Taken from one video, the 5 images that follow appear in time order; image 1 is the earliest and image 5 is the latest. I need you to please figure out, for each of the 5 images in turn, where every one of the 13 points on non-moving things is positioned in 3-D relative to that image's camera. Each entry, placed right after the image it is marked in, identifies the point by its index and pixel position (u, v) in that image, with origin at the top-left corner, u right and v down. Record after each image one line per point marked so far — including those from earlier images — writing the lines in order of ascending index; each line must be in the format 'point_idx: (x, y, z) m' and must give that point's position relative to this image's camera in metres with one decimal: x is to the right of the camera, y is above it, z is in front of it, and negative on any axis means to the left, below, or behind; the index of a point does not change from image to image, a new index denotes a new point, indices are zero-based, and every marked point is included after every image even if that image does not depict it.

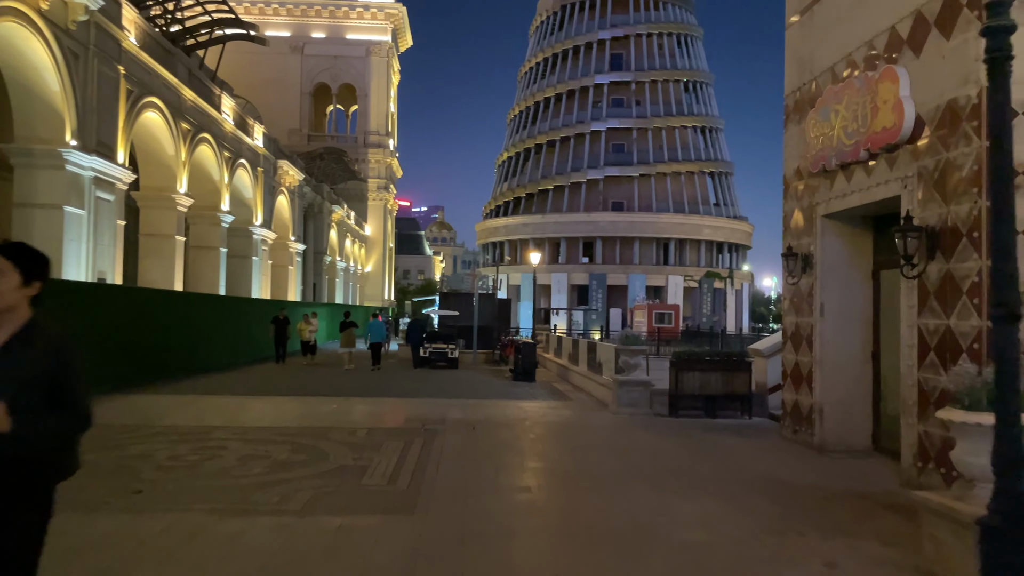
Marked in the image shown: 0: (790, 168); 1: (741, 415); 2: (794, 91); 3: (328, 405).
0: (+3.8, +1.6, +11.0) m
1: (+3.7, -2.0, +13.1) m
2: (+3.8, +2.7, +11.1) m
3: (-3.1, -2.0, +13.8) m
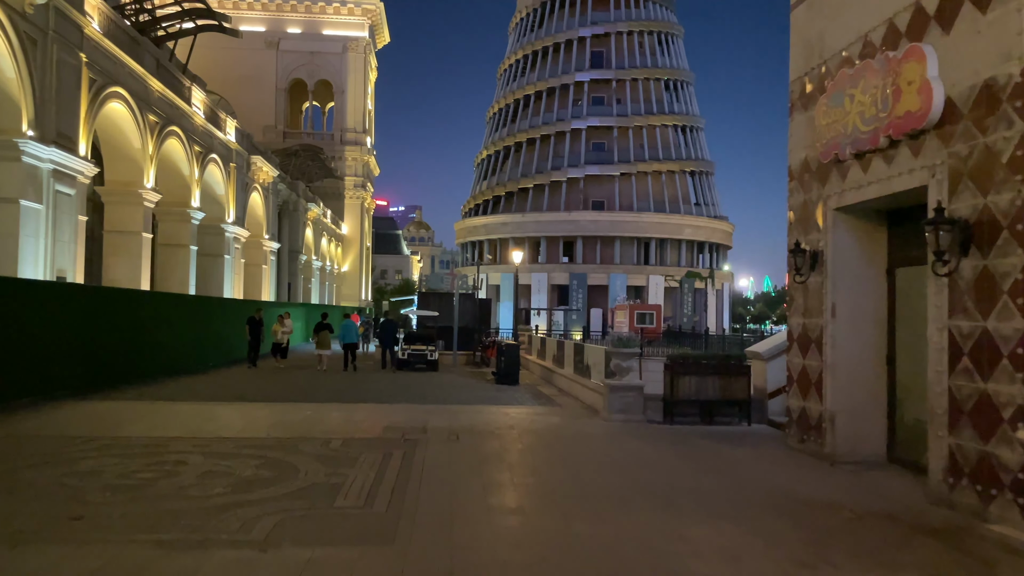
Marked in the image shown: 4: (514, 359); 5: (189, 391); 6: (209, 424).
0: (+3.6, +1.6, +10.3) m
1: (+3.5, -2.0, +12.4) m
2: (+3.7, +2.7, +10.4) m
3: (-3.4, -2.0, +12.9) m
4: (0.0, -1.7, +19.6) m
5: (-6.4, -2.0, +16.1) m
6: (-4.4, -1.9, +11.7) m
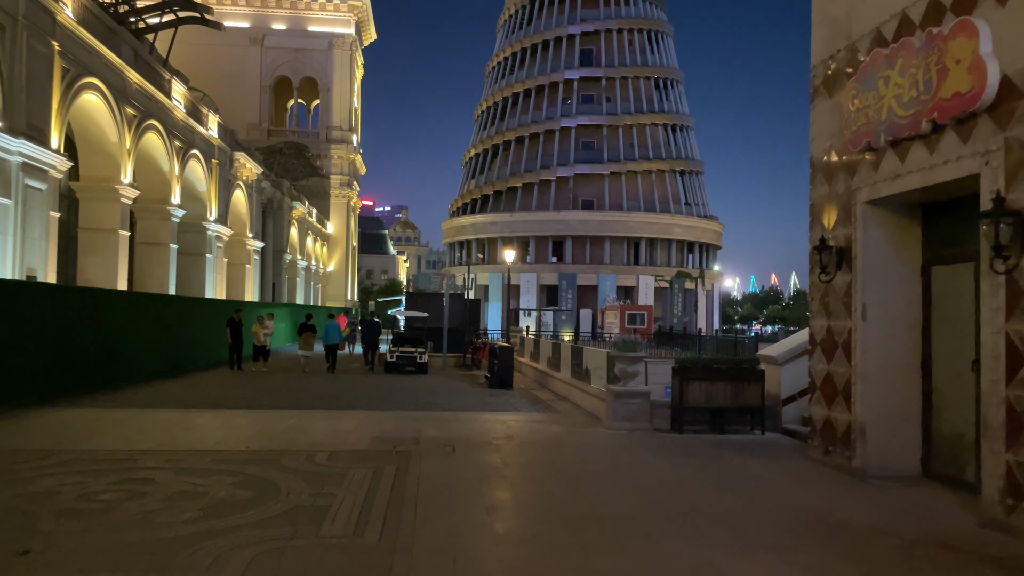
0: (+3.6, +1.6, +9.6) m
1: (+3.4, -2.0, +11.7) m
2: (+3.7, +2.7, +9.6) m
3: (-3.4, -2.0, +12.1) m
4: (-0.1, -1.7, +18.8) m
5: (-6.5, -2.0, +15.2) m
6: (-4.4, -1.9, +10.8) m
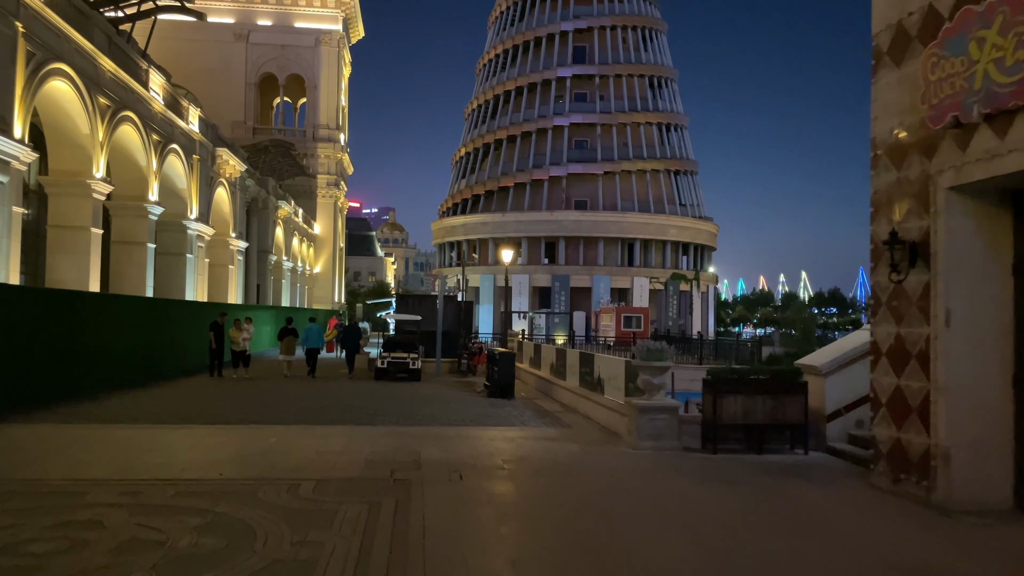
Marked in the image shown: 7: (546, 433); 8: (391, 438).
0: (+3.8, +1.6, +8.3) m
1: (+3.6, -2.1, +10.4) m
2: (+3.9, +2.7, +8.4) m
3: (-3.3, -2.0, +10.7) m
4: (-0.1, -1.8, +17.4) m
5: (-6.4, -2.1, +13.7) m
6: (-4.2, -1.9, +9.4) m
7: (+0.5, -2.1, +12.0) m
8: (-1.6, -2.0, +11.0) m
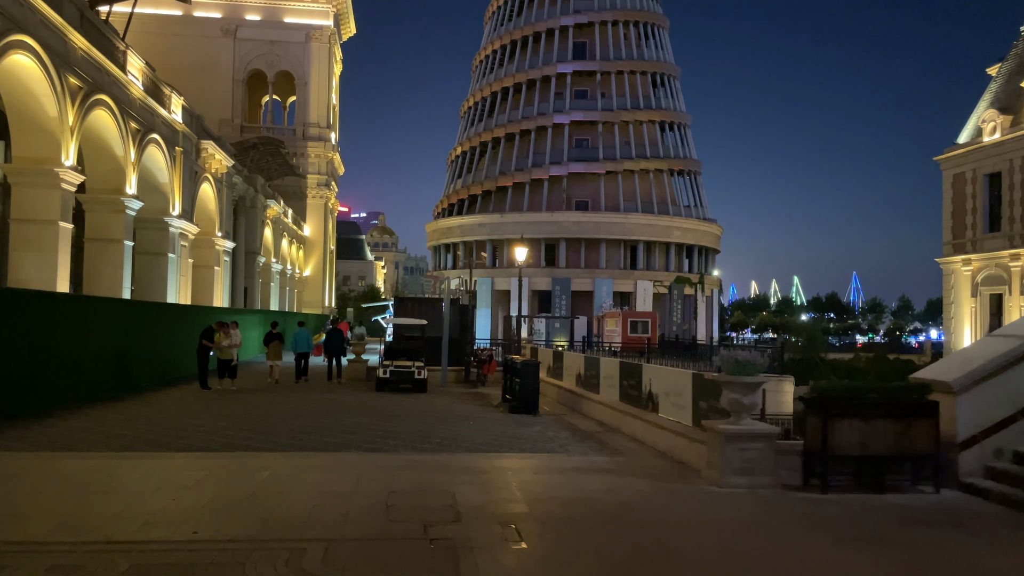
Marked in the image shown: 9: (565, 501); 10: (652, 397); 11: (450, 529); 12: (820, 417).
0: (+4.4, +1.7, +6.2) m
1: (+4.1, -2.0, +8.3) m
2: (+4.5, +2.7, +6.3) m
3: (-2.7, -2.0, +8.5) m
4: (+0.4, -1.8, +15.3) m
5: (-5.9, -2.0, +11.5) m
6: (-3.6, -1.9, +7.2) m
7: (+1.0, -2.1, +9.8) m
8: (-1.1, -2.0, +8.8) m
9: (+0.5, -2.0, +7.8) m
10: (+2.0, -1.5, +11.5) m
11: (-0.5, -1.9, +6.6) m
12: (+3.1, -1.3, +8.2) m
